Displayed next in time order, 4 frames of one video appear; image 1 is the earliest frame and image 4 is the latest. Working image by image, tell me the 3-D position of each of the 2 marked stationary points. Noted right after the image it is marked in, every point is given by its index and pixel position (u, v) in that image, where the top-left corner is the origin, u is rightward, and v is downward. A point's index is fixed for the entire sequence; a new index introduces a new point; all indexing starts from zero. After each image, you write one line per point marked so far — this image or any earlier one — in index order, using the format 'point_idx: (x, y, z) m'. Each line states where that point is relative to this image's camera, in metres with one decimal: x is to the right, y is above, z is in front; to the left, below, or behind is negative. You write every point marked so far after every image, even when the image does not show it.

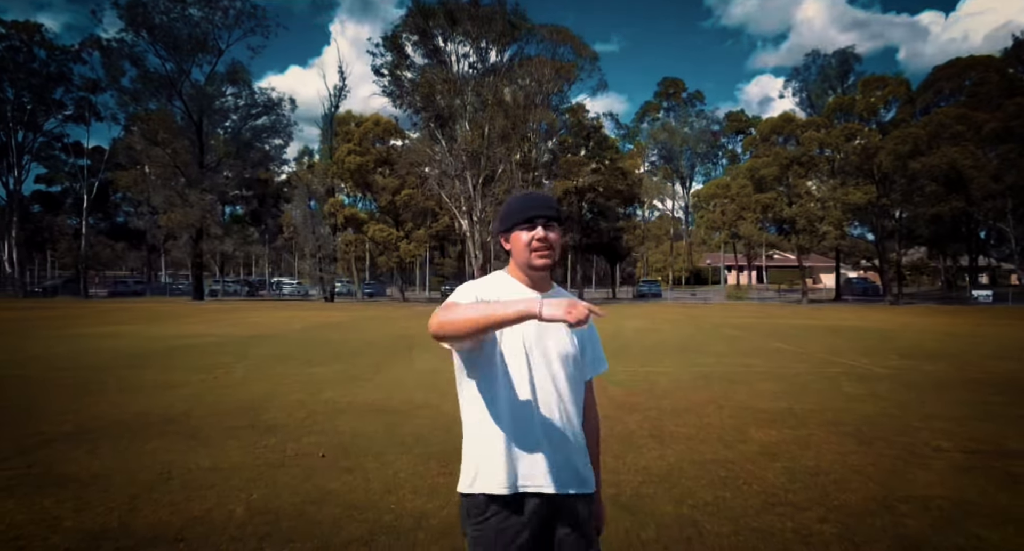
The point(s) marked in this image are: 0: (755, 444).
0: (+1.9, -1.3, +4.6) m
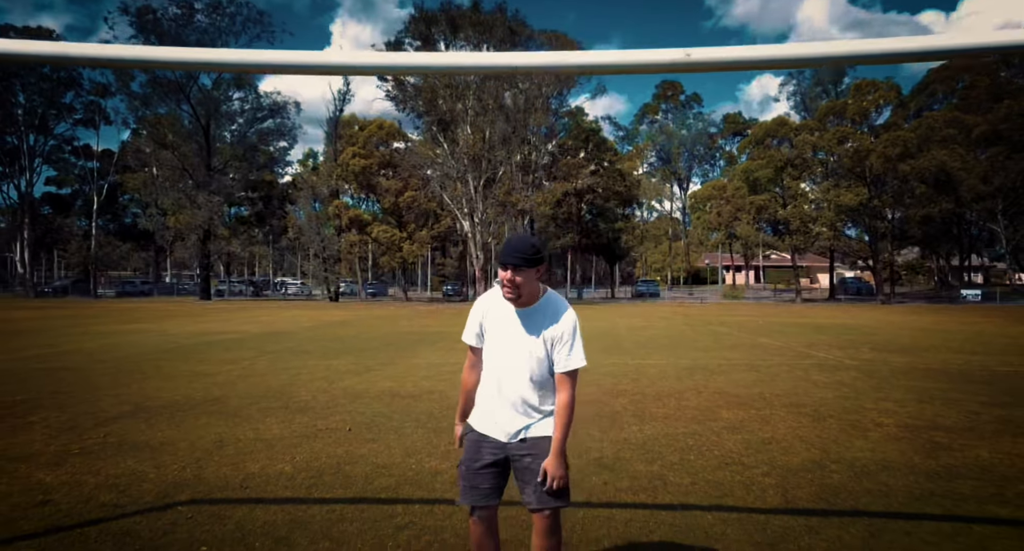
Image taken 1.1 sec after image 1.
0: (+1.9, -1.3, +5.3) m
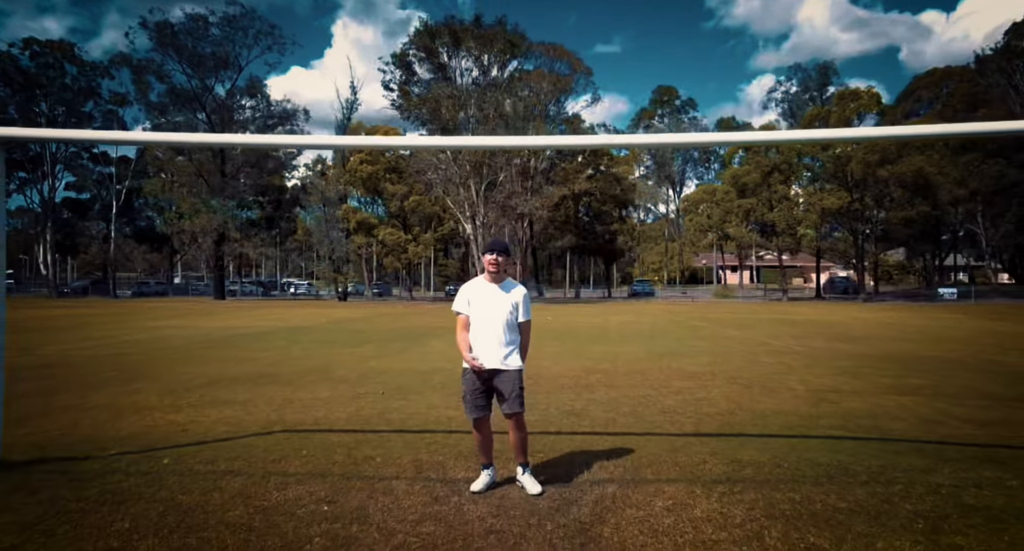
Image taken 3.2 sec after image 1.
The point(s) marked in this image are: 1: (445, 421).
0: (+1.8, -1.3, +6.7) m
1: (-0.6, -1.3, +5.2) m
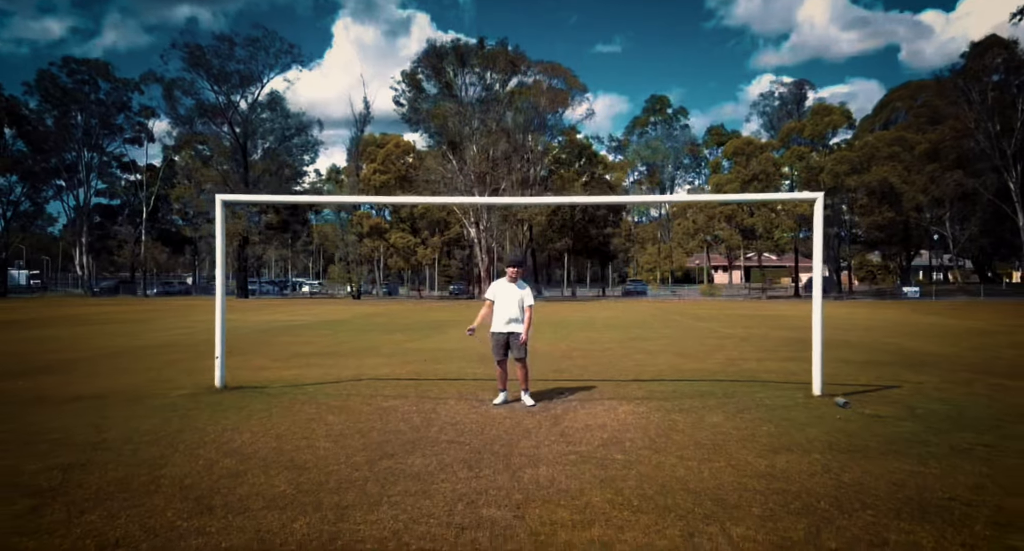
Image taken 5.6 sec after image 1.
0: (+1.9, -1.3, +9.4) m
1: (-0.6, -1.3, +7.9) m
